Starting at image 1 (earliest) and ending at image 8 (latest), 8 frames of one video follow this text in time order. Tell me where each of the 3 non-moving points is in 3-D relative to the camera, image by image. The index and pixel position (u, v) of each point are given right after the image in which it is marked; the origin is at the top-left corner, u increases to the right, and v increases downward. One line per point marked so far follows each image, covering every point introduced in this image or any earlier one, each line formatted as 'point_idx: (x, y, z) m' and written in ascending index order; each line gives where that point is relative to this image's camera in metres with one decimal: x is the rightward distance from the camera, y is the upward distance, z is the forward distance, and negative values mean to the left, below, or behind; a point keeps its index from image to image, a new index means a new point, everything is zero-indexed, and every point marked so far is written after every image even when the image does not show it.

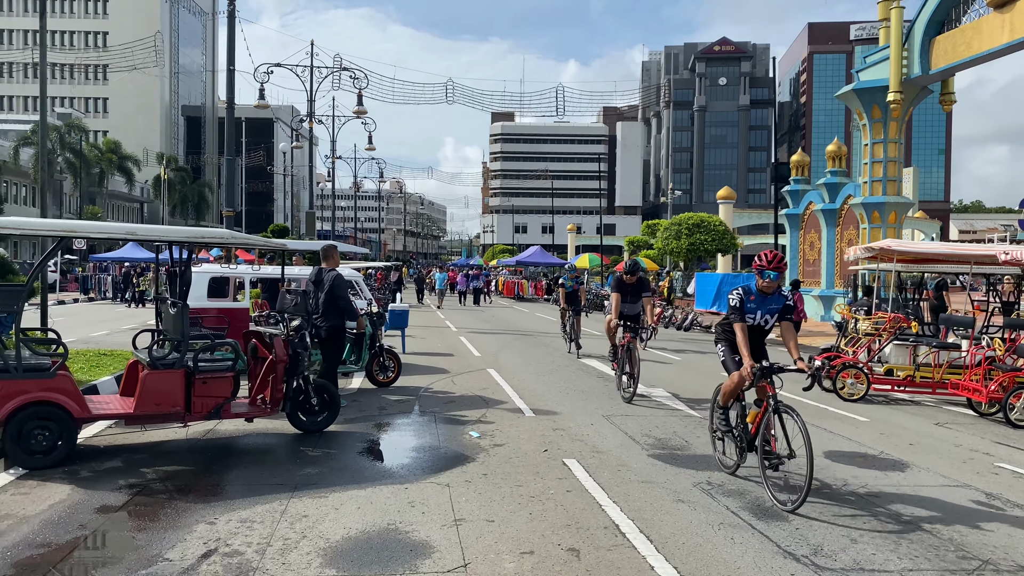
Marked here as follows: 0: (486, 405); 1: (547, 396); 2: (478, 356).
0: (-0.2, -1.0, +7.6) m
1: (+0.3, -1.1, +8.5) m
2: (-0.5, -0.9, +11.8) m
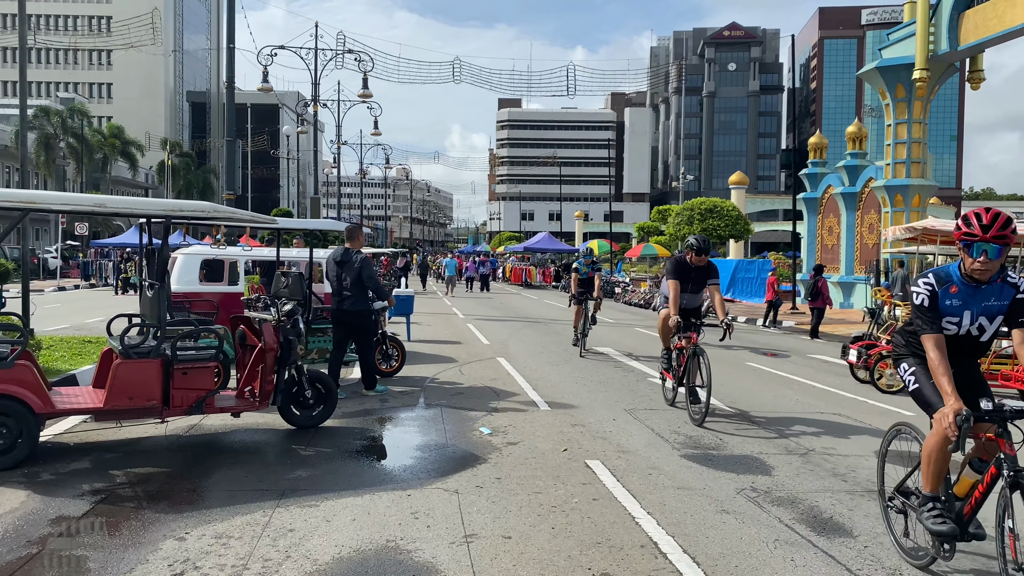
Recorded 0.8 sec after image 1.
0: (-0.1, -0.9, +7.0) m
1: (+0.5, -0.9, +7.9) m
2: (-0.3, -0.7, +11.2) m
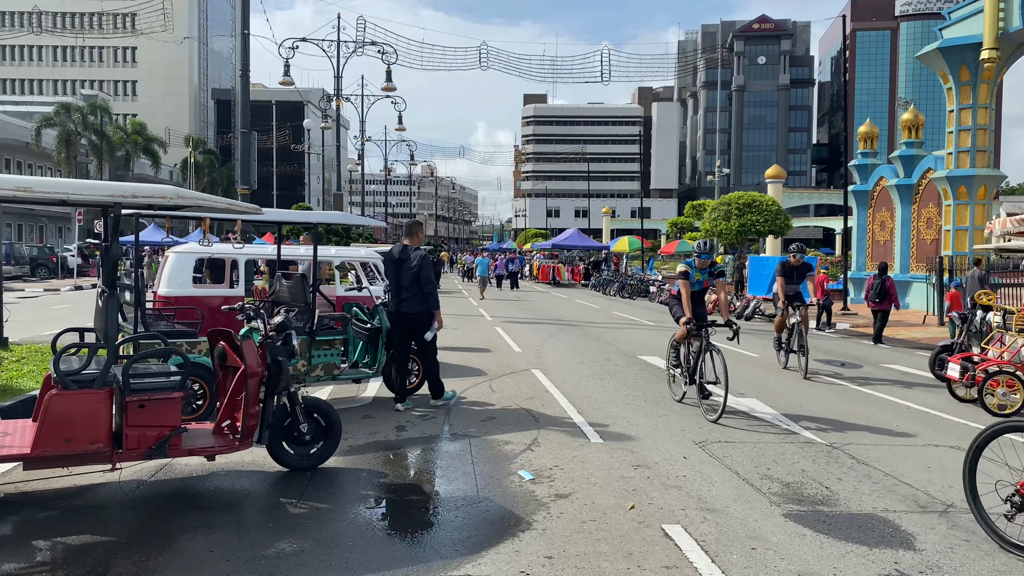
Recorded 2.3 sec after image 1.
0: (+0.2, -0.9, +5.8) m
1: (+0.8, -0.9, +6.7) m
2: (+0.1, -0.8, +10.0) m
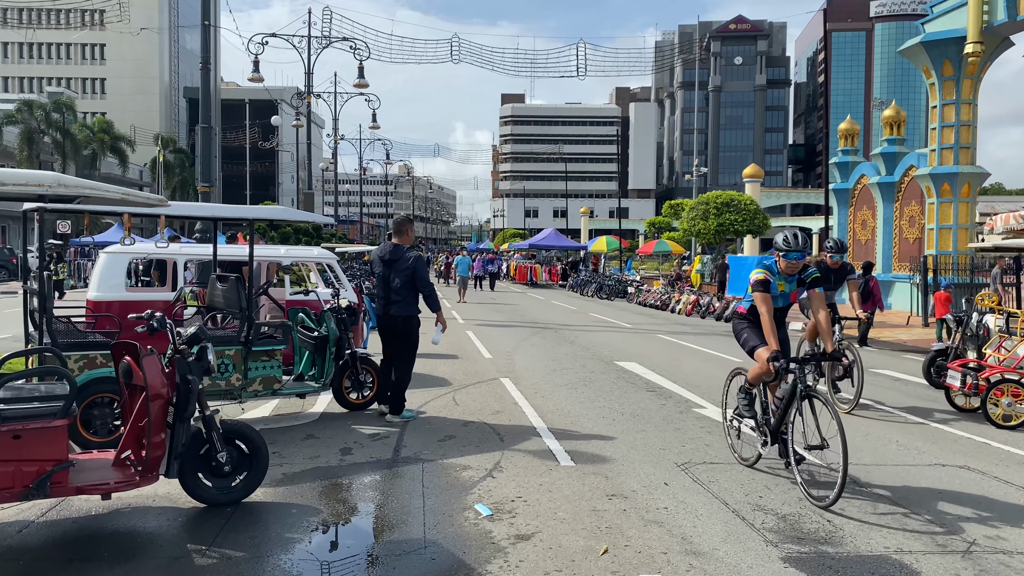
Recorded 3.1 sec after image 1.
0: (-0.1, -1.0, +5.2) m
1: (+0.5, -1.0, +6.1) m
2: (-0.3, -0.8, +9.4) m
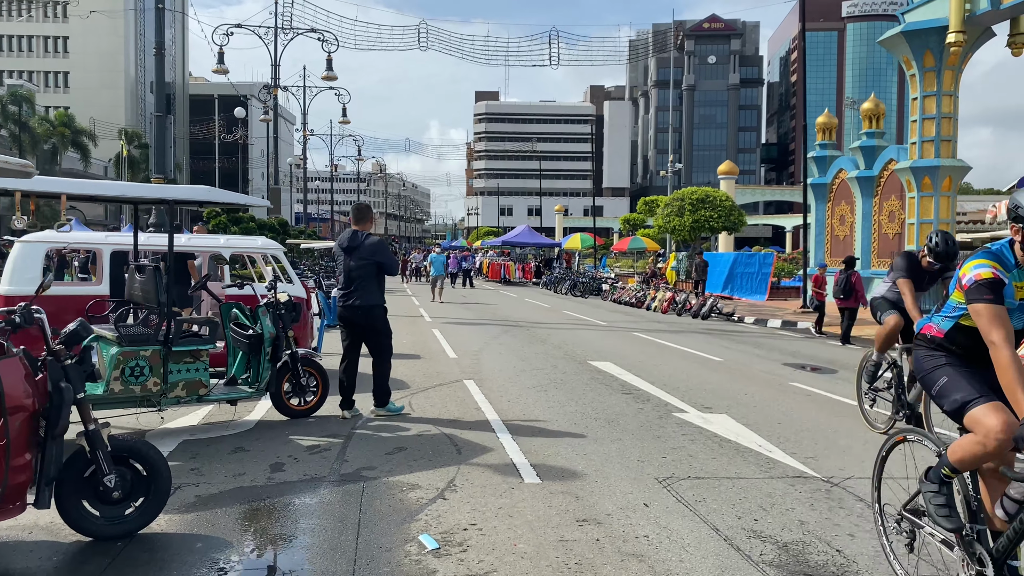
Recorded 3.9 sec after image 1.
0: (-0.3, -0.9, +4.6) m
1: (+0.3, -0.9, +5.4) m
2: (-0.6, -0.7, +8.8) m
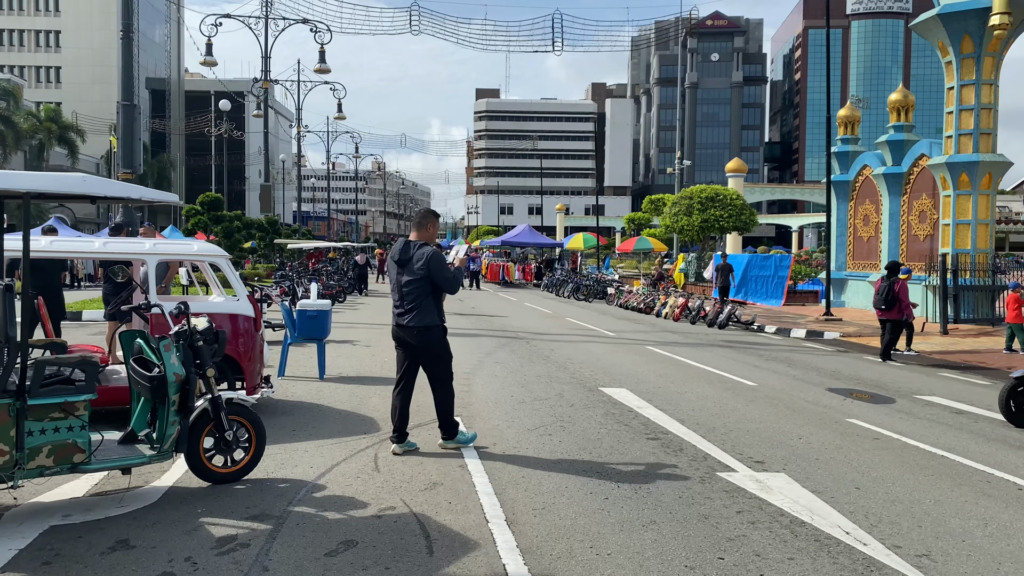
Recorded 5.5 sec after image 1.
0: (-0.3, -1.0, +3.2) m
1: (+0.2, -1.0, +4.1) m
2: (-0.6, -0.8, +7.4) m
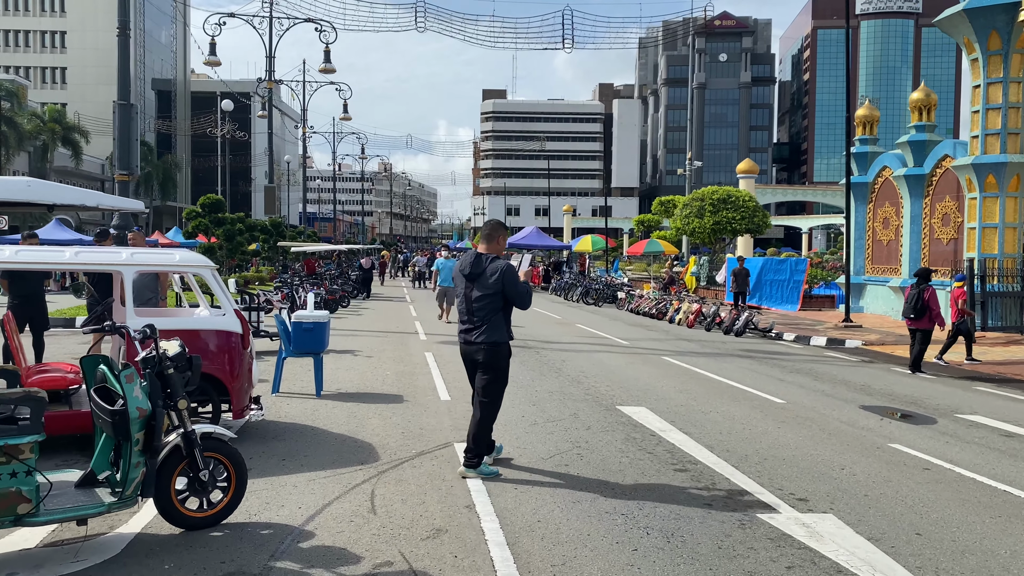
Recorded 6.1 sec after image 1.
0: (-0.3, -1.1, +2.7) m
1: (+0.3, -1.1, +3.6) m
2: (-0.5, -0.9, +6.9) m
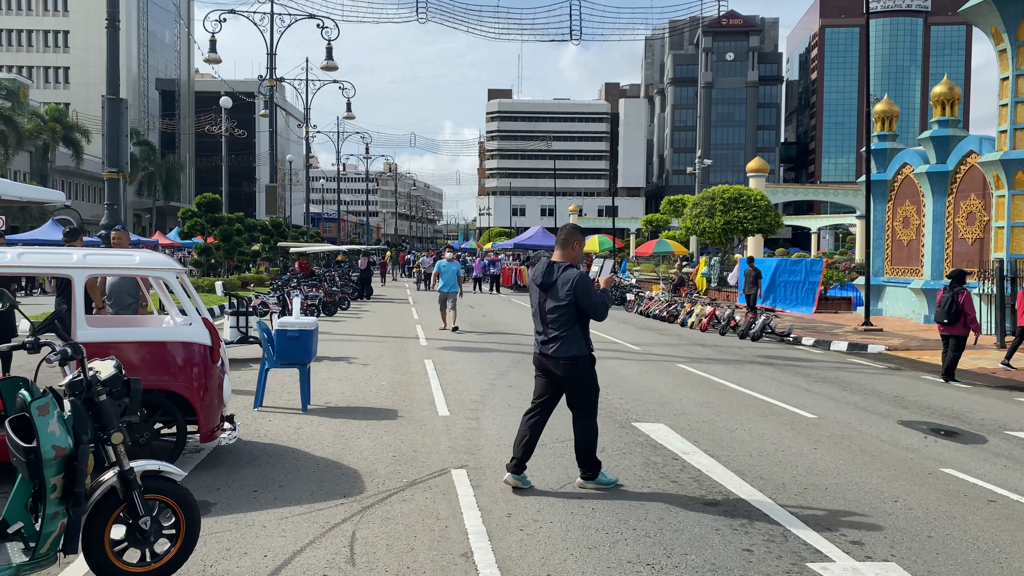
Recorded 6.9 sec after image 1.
0: (-0.3, -1.1, +2.1) m
1: (+0.3, -1.1, +2.9) m
2: (-0.5, -1.0, +6.3) m
